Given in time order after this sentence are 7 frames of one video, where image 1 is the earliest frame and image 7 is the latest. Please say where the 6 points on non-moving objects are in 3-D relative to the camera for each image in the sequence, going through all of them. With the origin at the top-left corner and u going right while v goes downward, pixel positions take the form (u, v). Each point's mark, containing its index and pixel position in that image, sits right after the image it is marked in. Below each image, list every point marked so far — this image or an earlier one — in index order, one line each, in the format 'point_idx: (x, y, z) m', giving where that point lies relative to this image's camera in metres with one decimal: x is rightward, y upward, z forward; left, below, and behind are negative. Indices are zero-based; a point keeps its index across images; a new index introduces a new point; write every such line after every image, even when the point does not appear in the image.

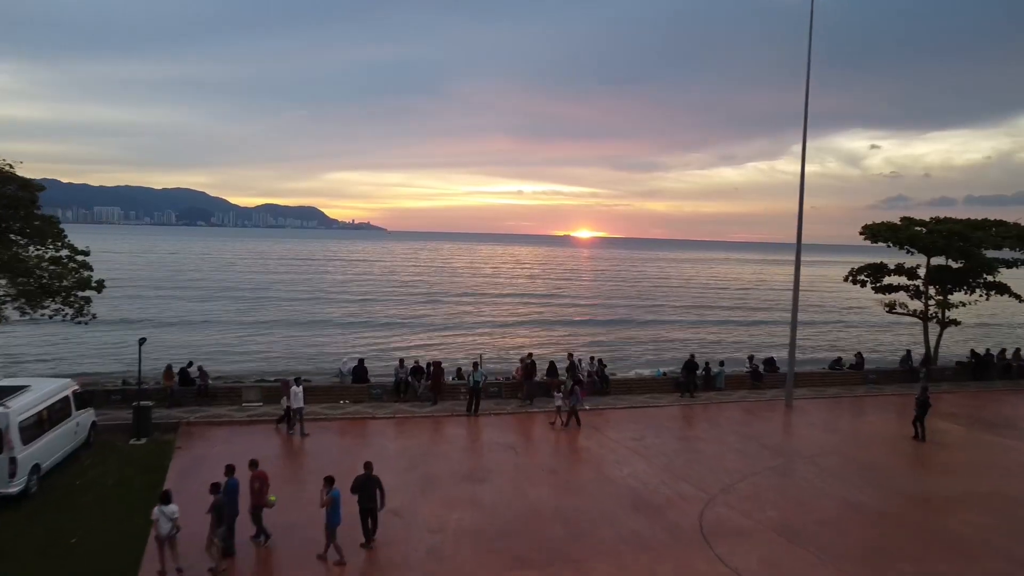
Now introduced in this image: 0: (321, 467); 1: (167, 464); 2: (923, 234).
0: (-2.9, -2.7, +8.6) m
1: (-5.1, -2.6, +8.4) m
2: (+10.1, +1.3, +13.9) m
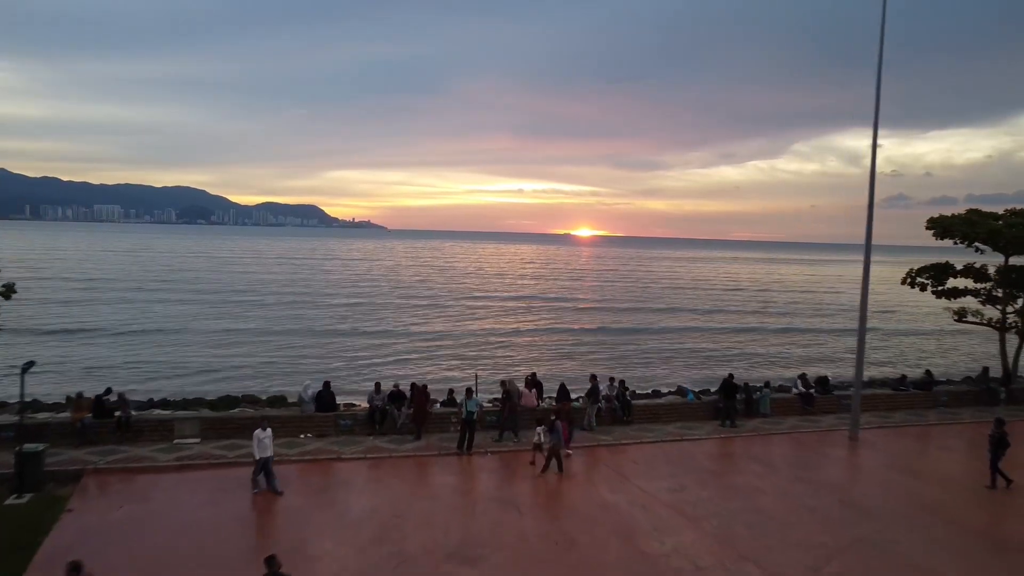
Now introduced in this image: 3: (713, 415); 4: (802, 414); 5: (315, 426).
0: (-2.9, -2.8, +6.4) m
1: (-5.1, -2.7, +6.2) m
2: (+10.2, +1.2, +11.7) m
3: (+3.8, -2.4, +10.7) m
4: (+5.6, -2.4, +10.9) m
5: (-3.2, -2.2, +9.1) m
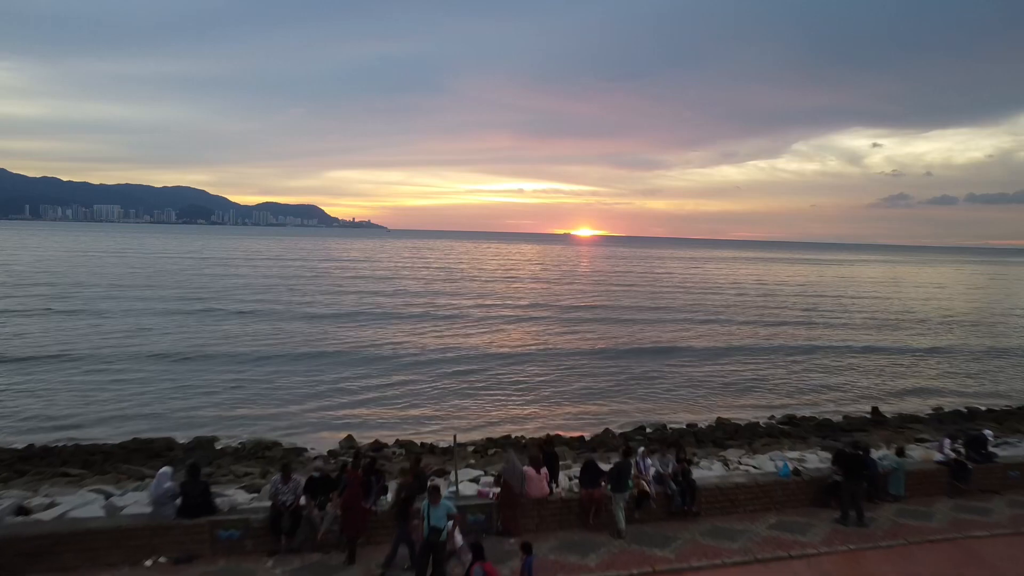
0: (-2.9, -3.0, +2.7) m
1: (-5.1, -2.9, +2.5) m
2: (+10.1, +1.1, +7.9) m
3: (+3.8, -2.6, +6.9) m
4: (+5.5, -2.6, +7.1) m
5: (-3.2, -2.4, +5.4) m
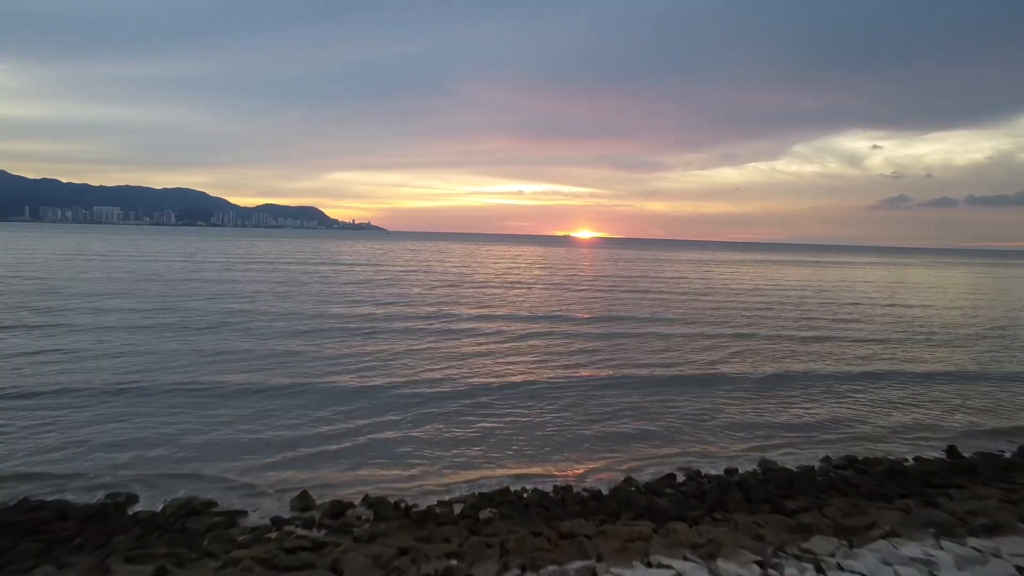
0: (-2.9, -3.3, -0.1) m
1: (-5.2, -3.2, -0.3) m
2: (+10.1, +0.8, +5.2) m
3: (+3.8, -2.9, +4.1) m
4: (+5.5, -2.9, +4.3) m
5: (-3.2, -2.7, +2.6) m
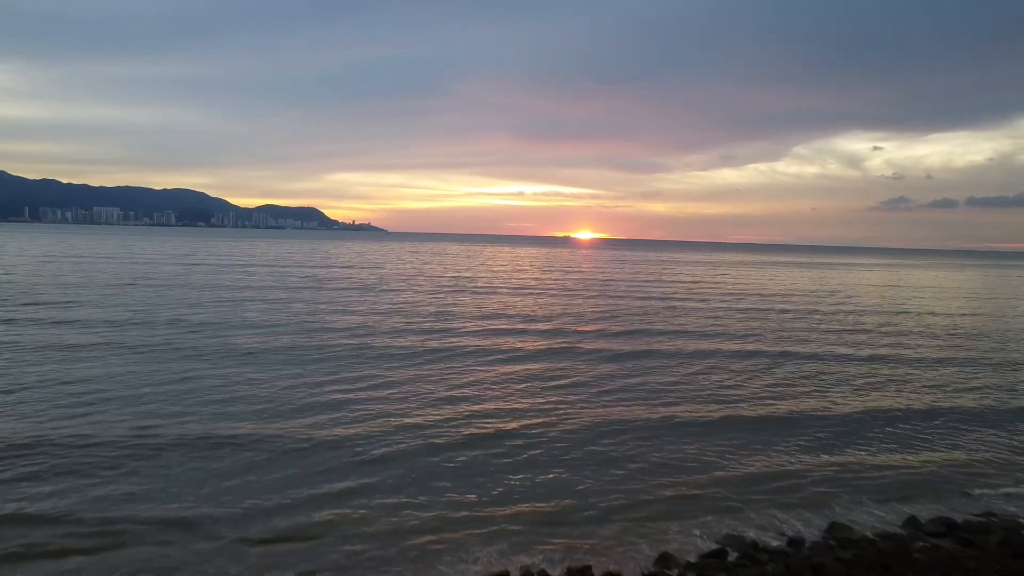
0: (-2.9, -3.5, -2.9) m
1: (-5.2, -3.4, -3.1) m
2: (+10.1, +0.5, +2.3) m
3: (+3.8, -3.1, +1.3) m
4: (+5.5, -3.2, +1.5) m
5: (-3.2, -2.9, -0.2) m
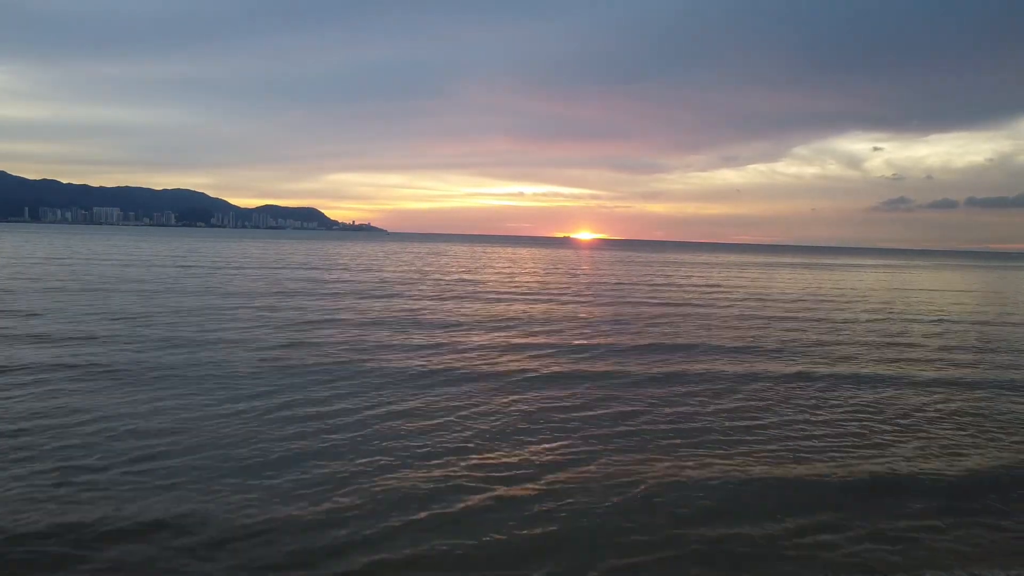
0: (-2.3, -4.0, -5.2) m
1: (-4.5, -3.8, -5.4) m
2: (+10.7, +0.1, +0.1) m
3: (+4.4, -3.6, -1.0) m
4: (+6.1, -3.6, -0.8) m
5: (-2.6, -3.4, -2.5) m
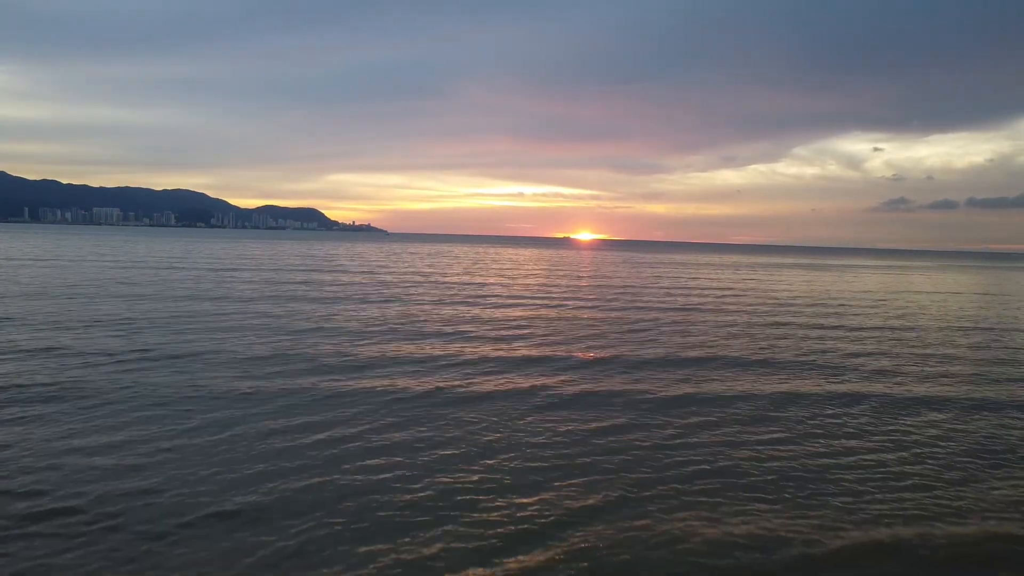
0: (-1.9, -4.3, -7.3) m
1: (-4.1, -4.2, -7.5) m
2: (+11.1, -0.3, -2.0) m
3: (+4.8, -3.9, -3.1) m
4: (+6.5, -3.9, -2.9) m
5: (-2.2, -3.7, -4.6) m
